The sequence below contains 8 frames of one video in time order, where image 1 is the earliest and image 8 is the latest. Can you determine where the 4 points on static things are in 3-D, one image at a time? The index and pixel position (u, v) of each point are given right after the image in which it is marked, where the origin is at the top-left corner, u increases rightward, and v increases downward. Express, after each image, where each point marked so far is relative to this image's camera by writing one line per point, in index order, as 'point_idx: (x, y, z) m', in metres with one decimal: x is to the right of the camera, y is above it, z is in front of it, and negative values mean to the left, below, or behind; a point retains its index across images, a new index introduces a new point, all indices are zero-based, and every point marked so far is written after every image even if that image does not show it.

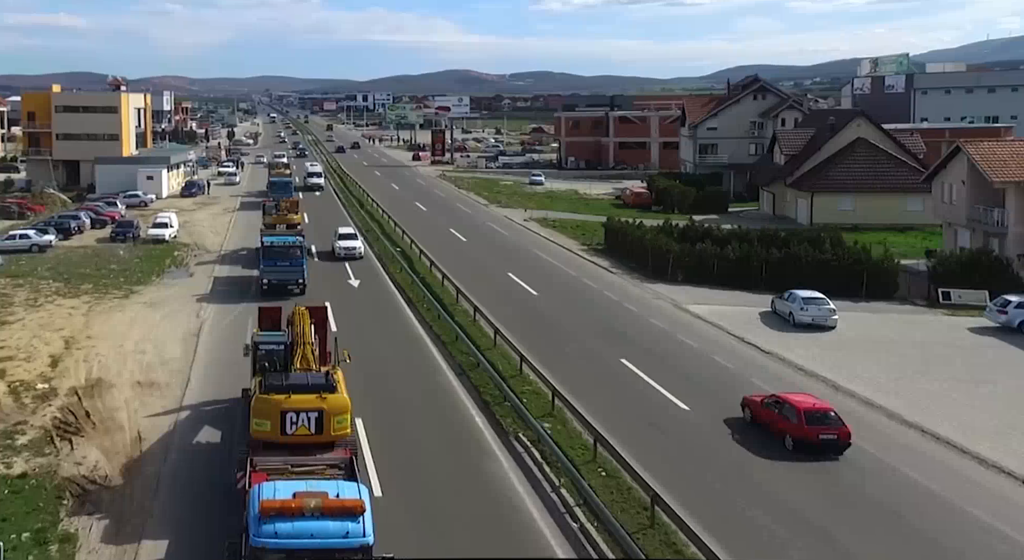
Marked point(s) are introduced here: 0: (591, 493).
0: (+1.4, -3.2, +16.1) m
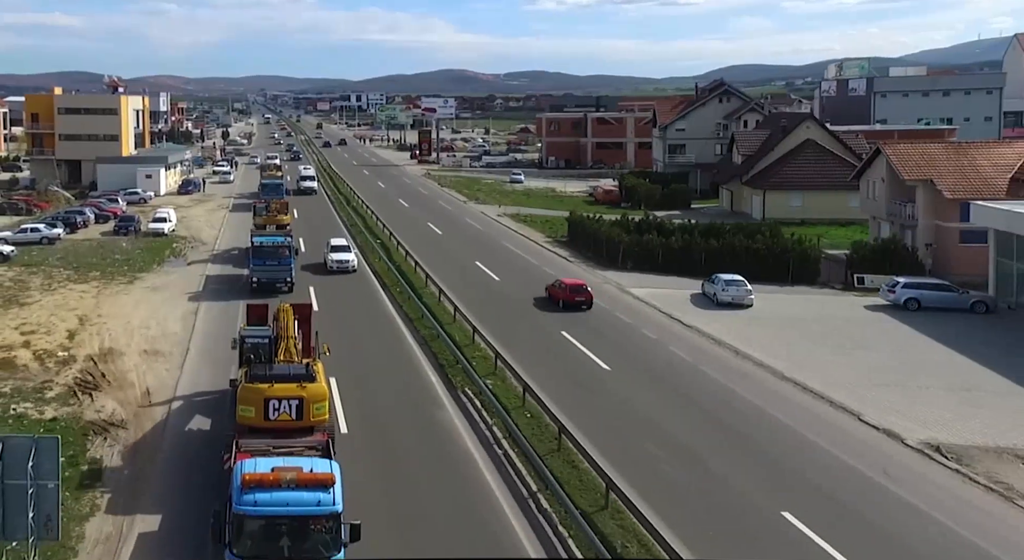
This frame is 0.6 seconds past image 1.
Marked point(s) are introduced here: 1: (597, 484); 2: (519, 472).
0: (+0.2, -2.8, +20.3) m
1: (+1.6, -3.2, +16.9) m
2: (+0.2, -3.3, +18.4) m
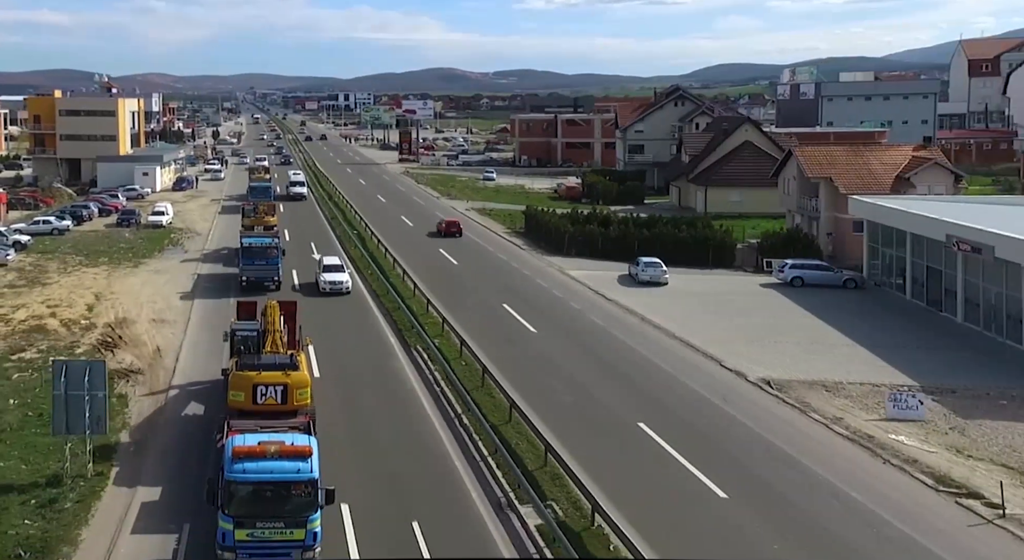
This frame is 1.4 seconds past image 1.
0: (-1.4, -2.2, +26.3) m
1: (0.0, -2.6, +22.9) m
2: (-1.3, -2.7, +24.3) m
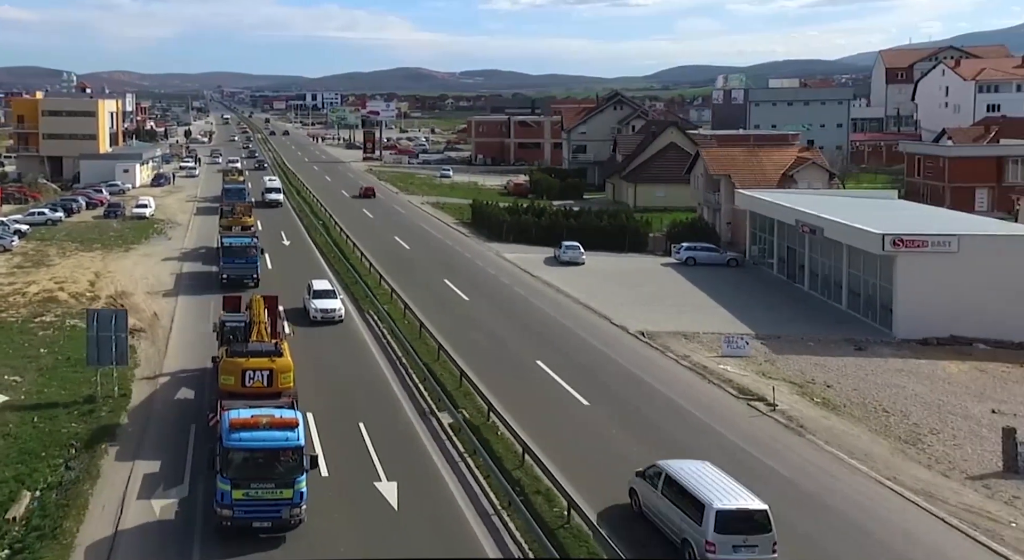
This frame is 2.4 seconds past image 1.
0: (-3.5, -1.4, +33.2) m
1: (-1.9, -1.9, +29.9) m
2: (-3.3, -1.9, +31.3) m
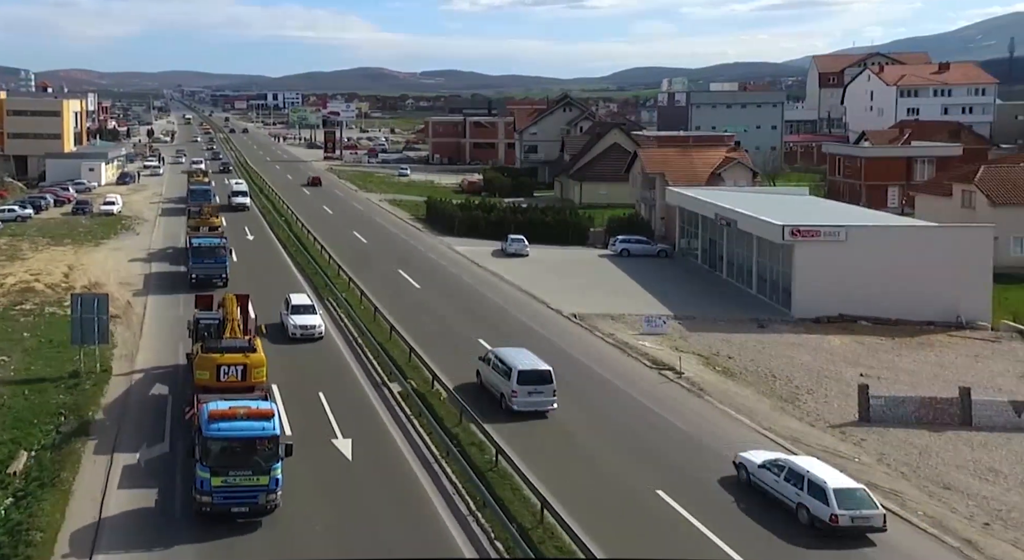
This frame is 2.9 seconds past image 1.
0: (-5.2, -1.0, +36.6) m
1: (-3.6, -1.5, +33.4) m
2: (-5.1, -1.5, +34.7) m
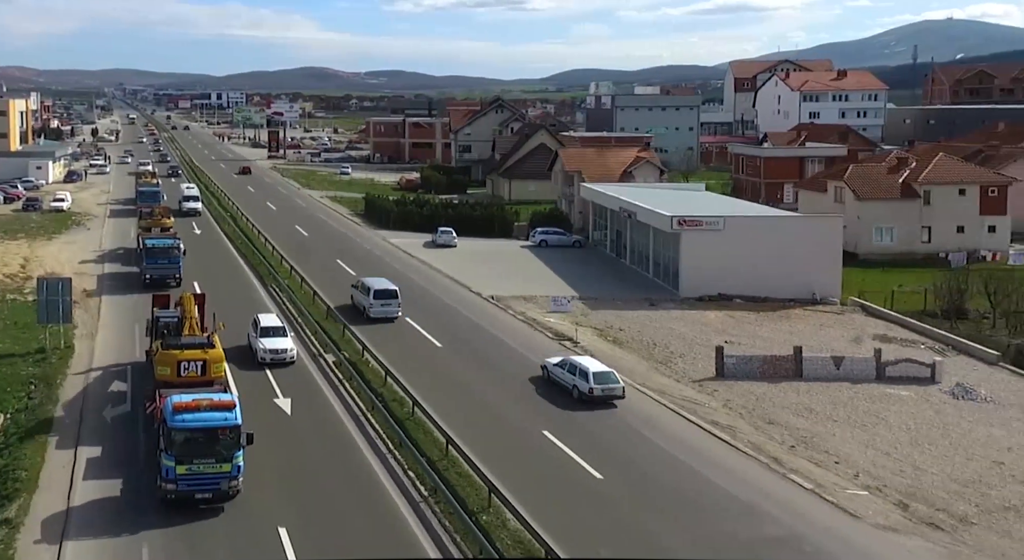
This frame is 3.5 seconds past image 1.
0: (-8.0, -0.5, +40.6) m
1: (-6.2, -1.0, +37.5) m
2: (-7.7, -1.1, +38.7) m
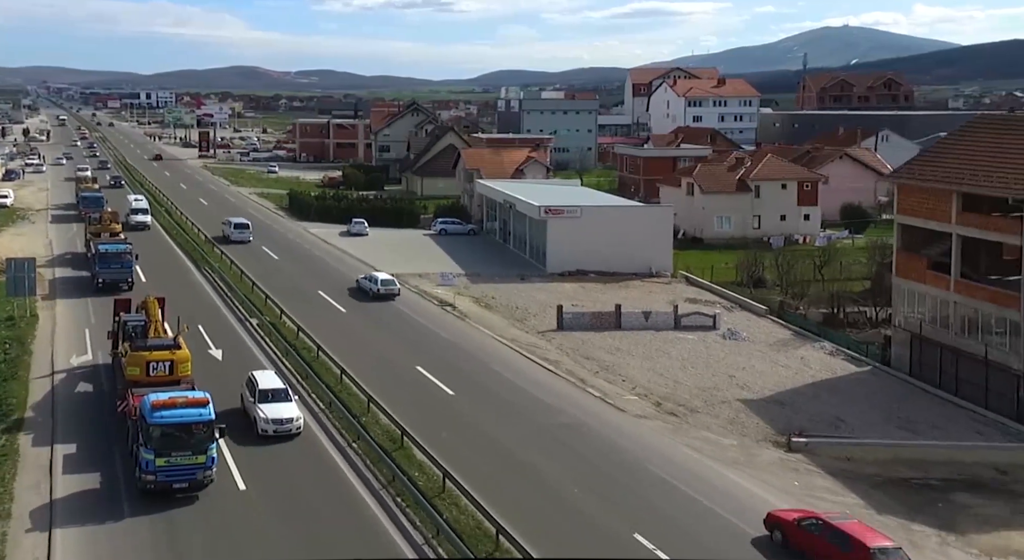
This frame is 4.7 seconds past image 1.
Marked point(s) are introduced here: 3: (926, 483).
0: (-12.3, +0.2, +47.5) m
1: (-10.3, -0.3, +44.4) m
2: (-11.9, -0.3, +45.6) m
3: (+7.1, -3.5, +19.2) m
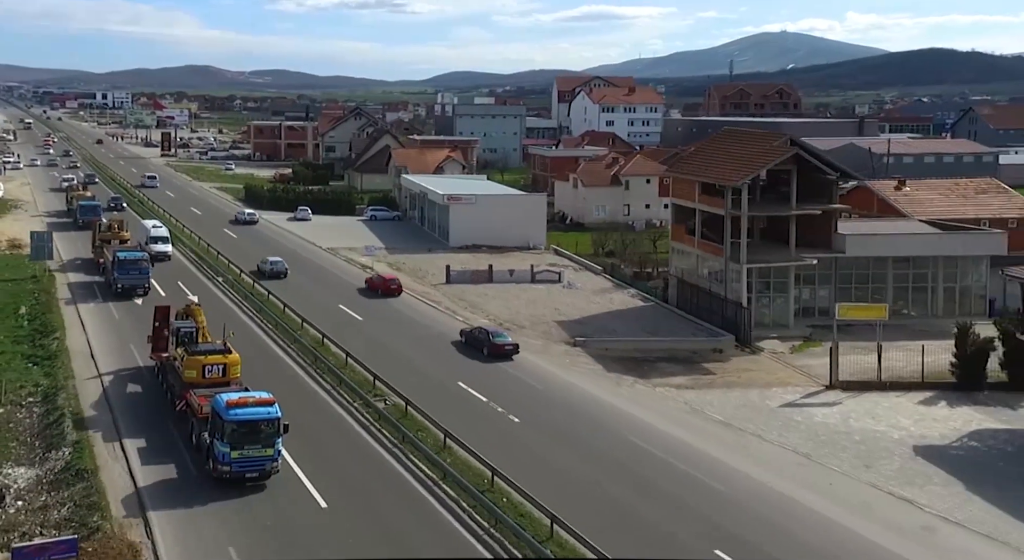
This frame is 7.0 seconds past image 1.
0: (-16.8, +1.5, +58.4) m
1: (-14.7, +1.0, +55.4) m
2: (-16.3, +0.9, +56.5) m
3: (+3.7, -2.2, +30.9) m
